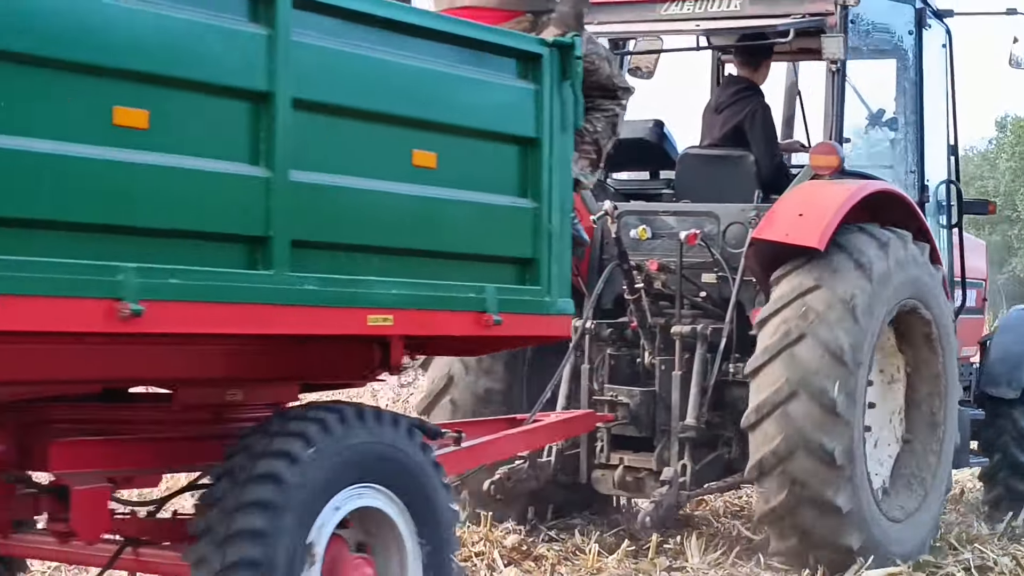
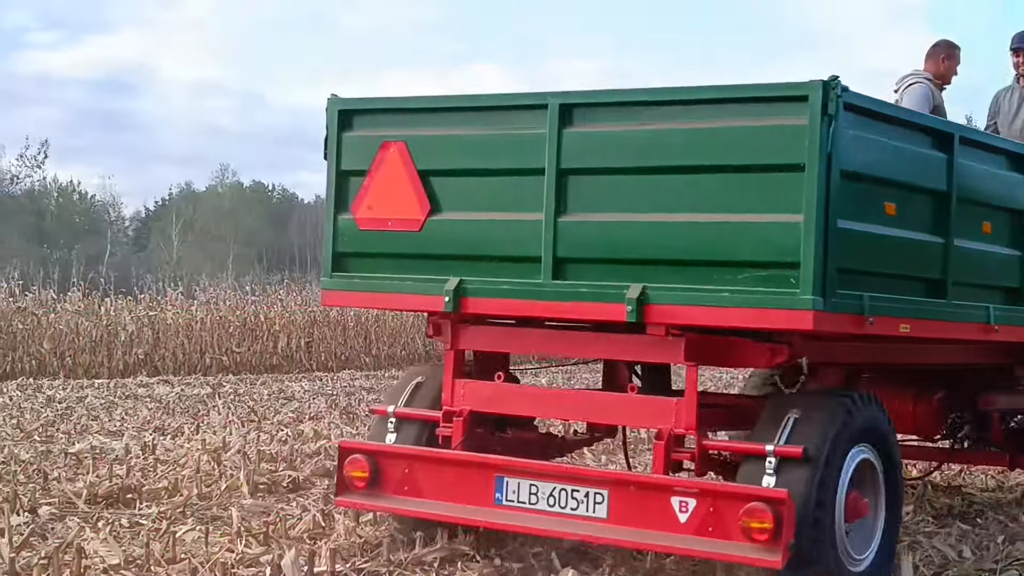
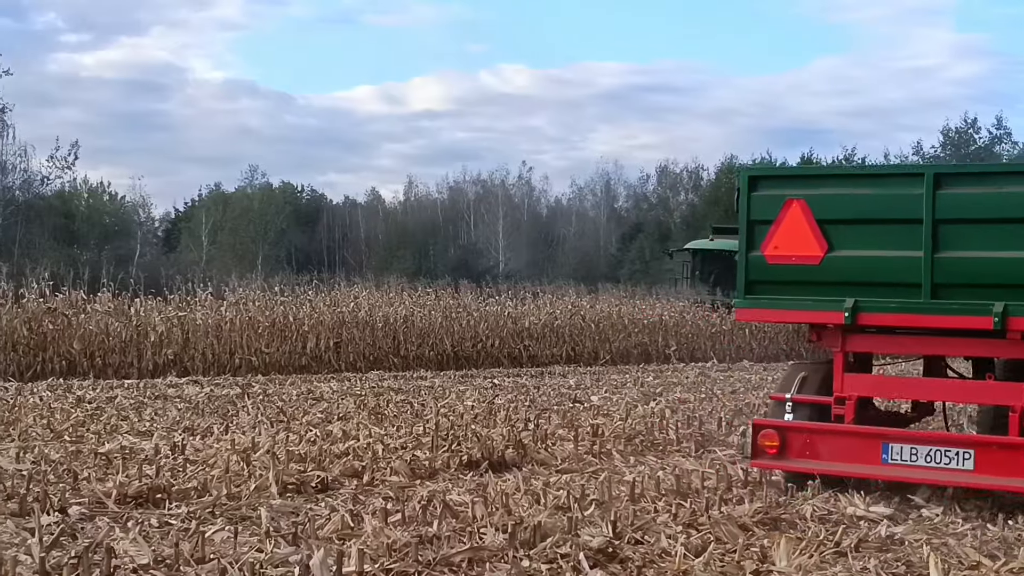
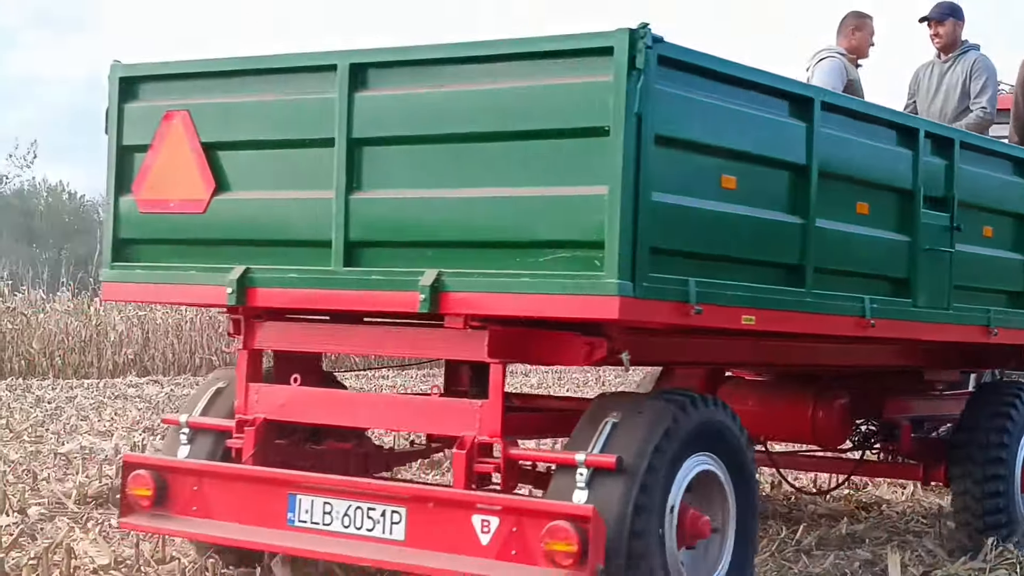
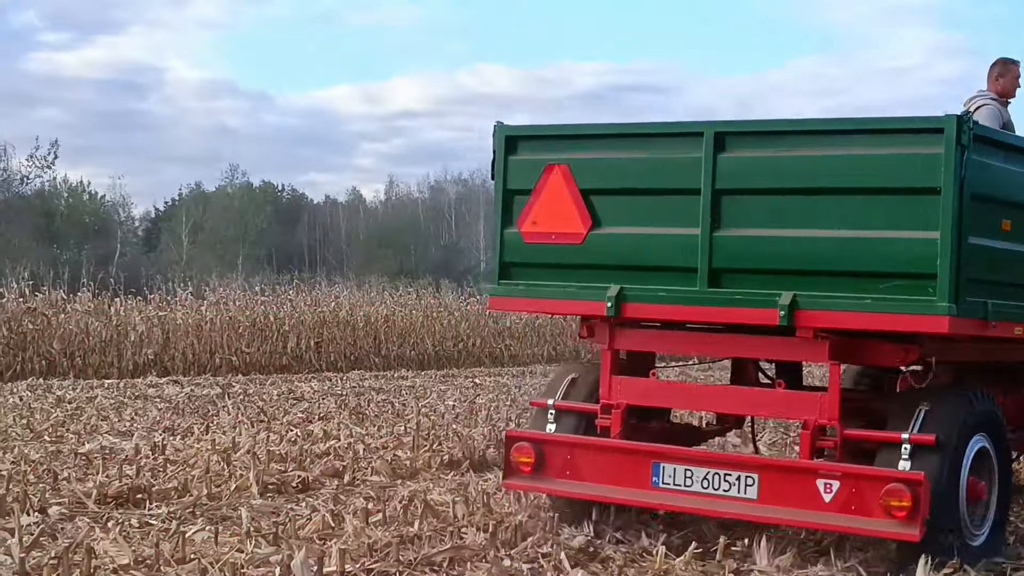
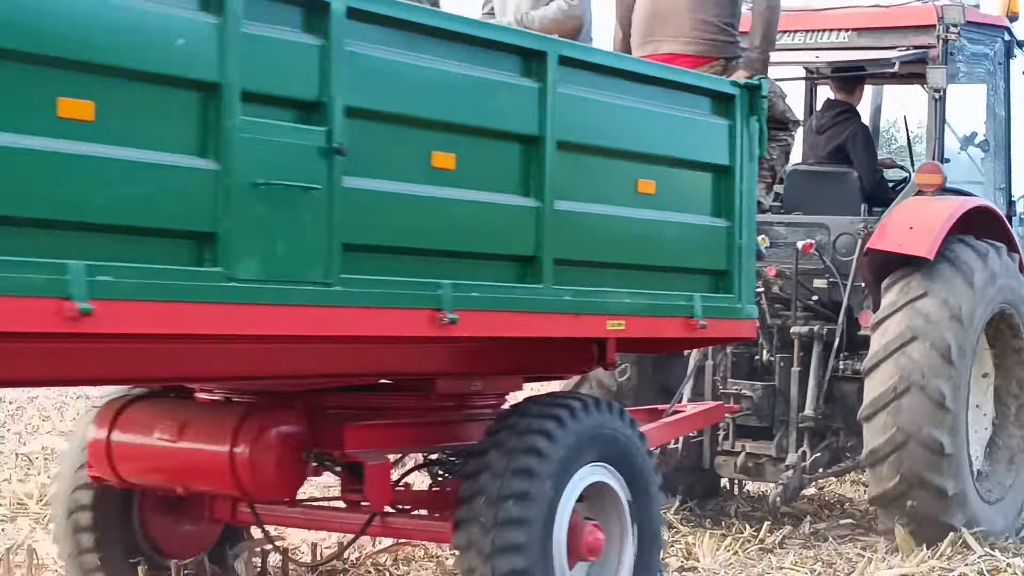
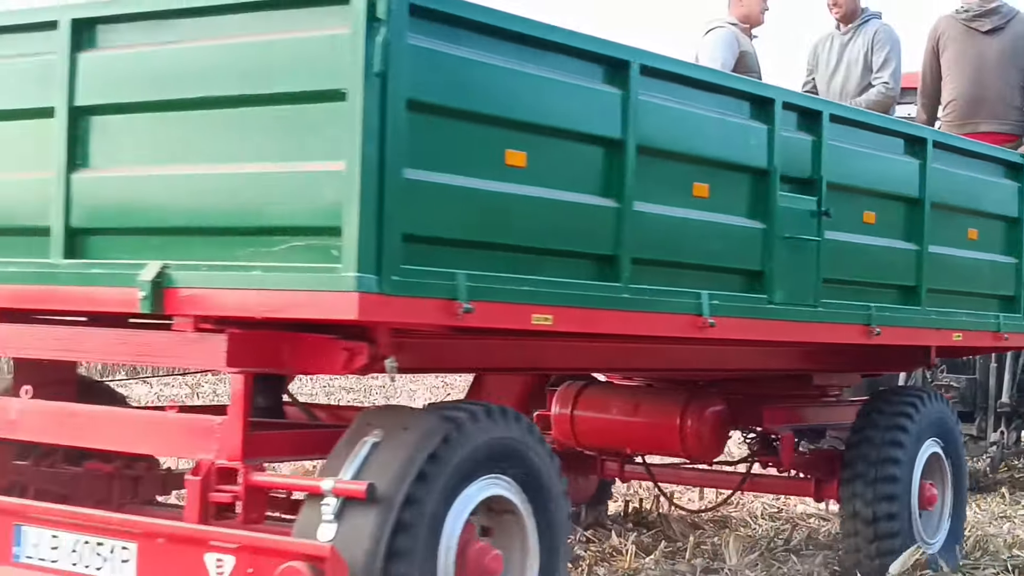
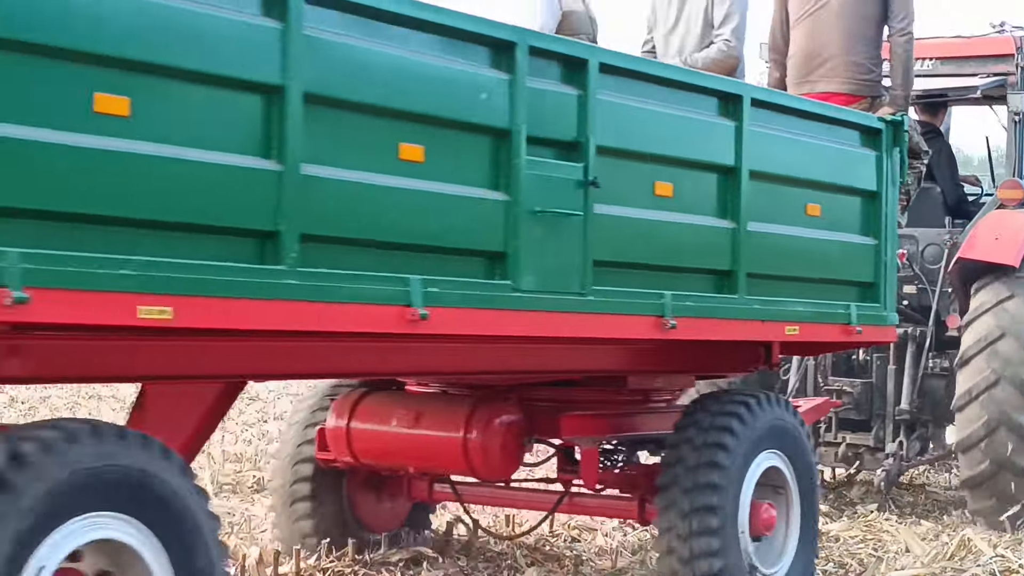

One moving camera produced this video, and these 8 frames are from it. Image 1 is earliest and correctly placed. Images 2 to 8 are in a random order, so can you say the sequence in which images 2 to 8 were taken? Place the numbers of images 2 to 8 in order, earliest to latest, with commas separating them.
6, 8, 7, 4, 2, 5, 3
